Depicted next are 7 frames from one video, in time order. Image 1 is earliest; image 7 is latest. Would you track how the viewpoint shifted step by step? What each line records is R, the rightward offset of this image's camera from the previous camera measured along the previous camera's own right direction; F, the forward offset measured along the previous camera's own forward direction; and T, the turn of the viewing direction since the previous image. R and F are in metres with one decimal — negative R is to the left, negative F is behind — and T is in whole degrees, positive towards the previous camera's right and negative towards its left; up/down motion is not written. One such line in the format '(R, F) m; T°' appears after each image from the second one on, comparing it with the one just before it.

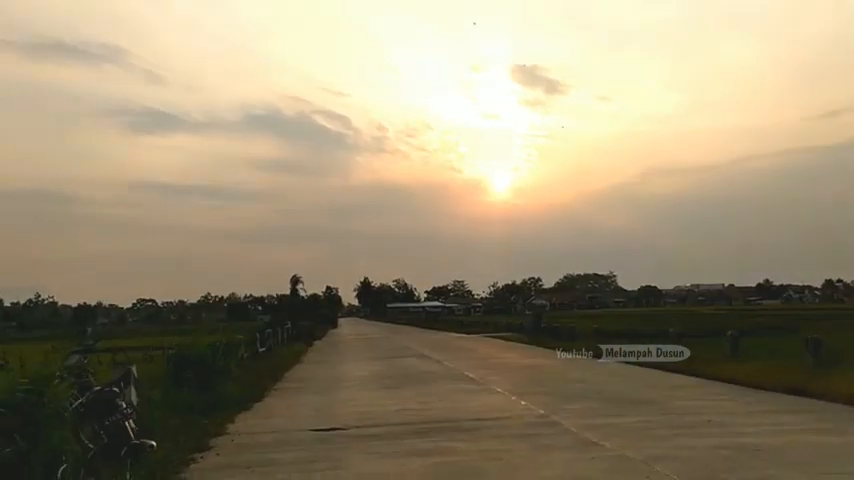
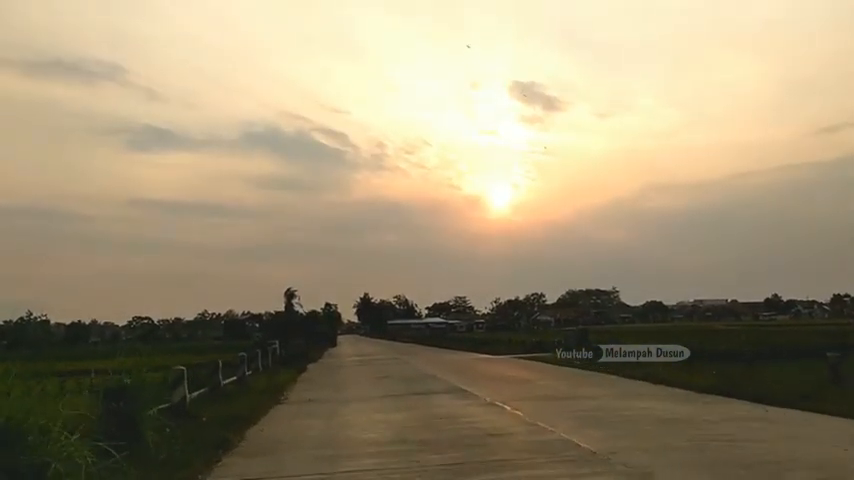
(-0.4, +3.4) m; 0°
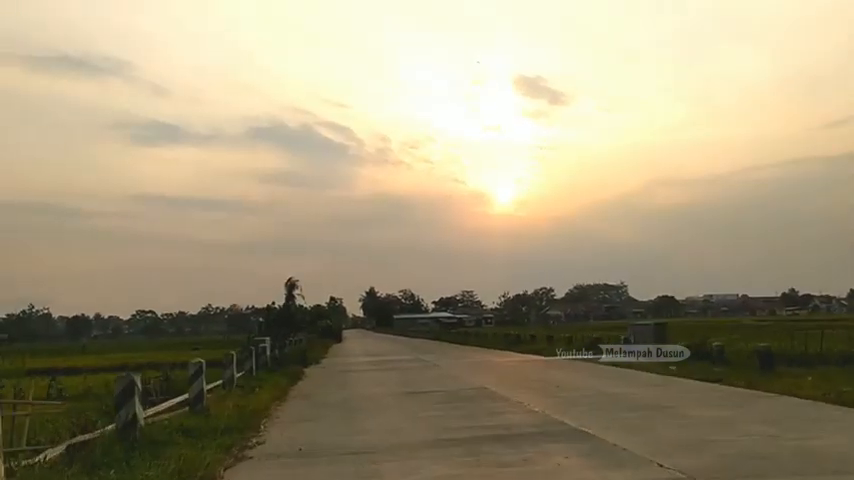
(-0.5, +3.4) m; 0°
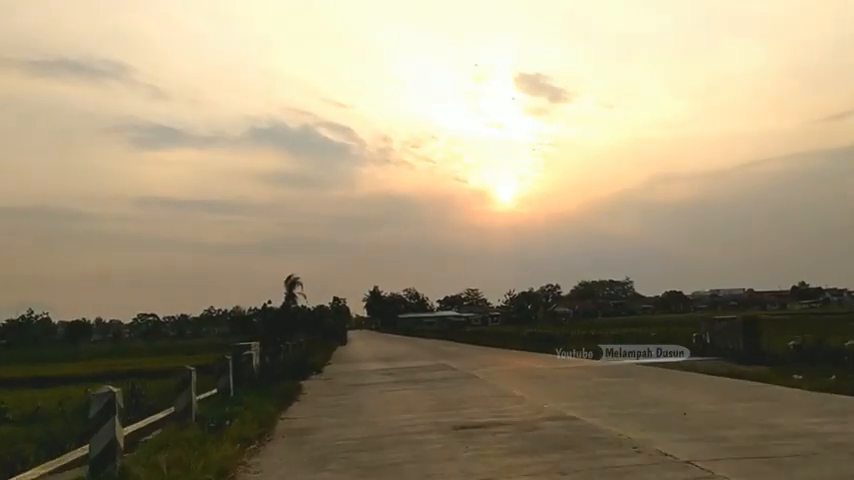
(-0.4, +2.5) m; 0°
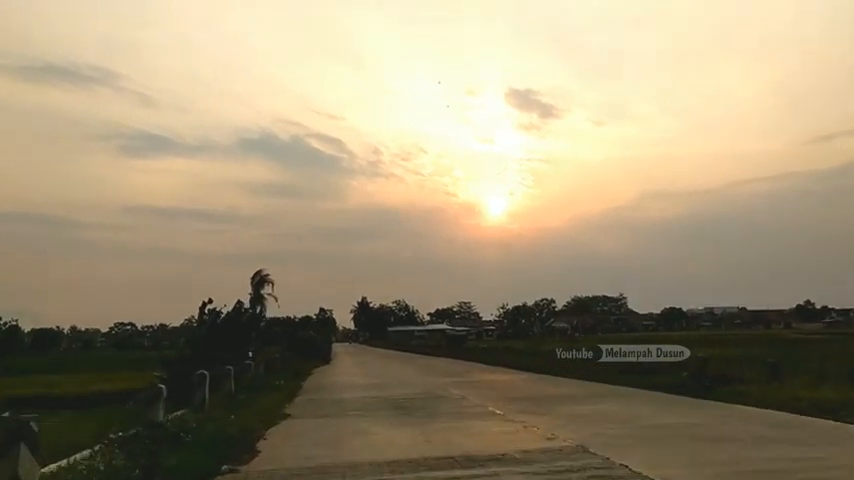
(-0.8, +7.1) m; +1°
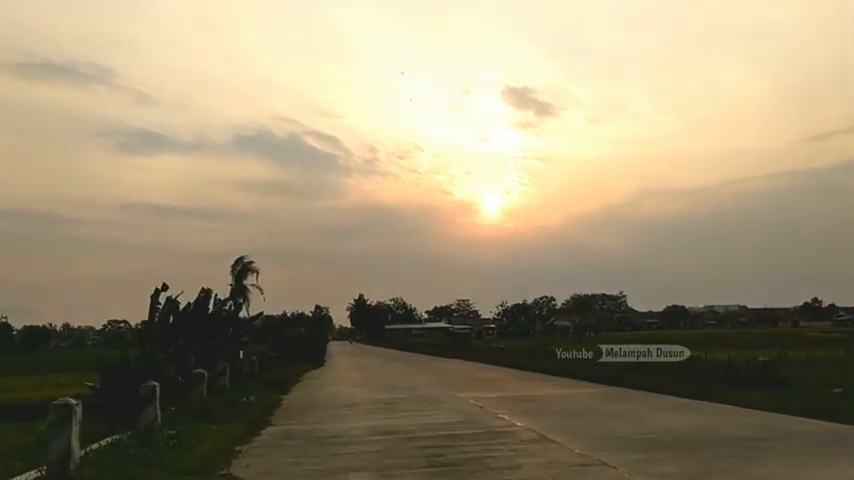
(-0.4, +3.4) m; 0°
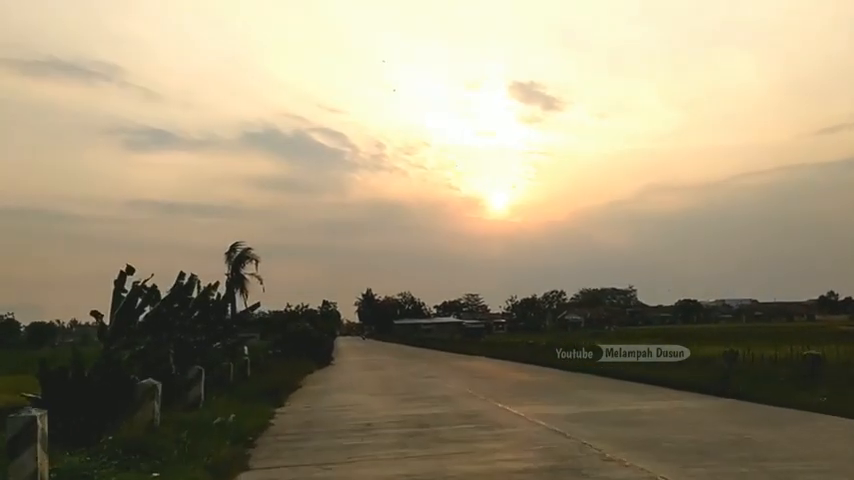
(-0.3, +2.3) m; -1°
